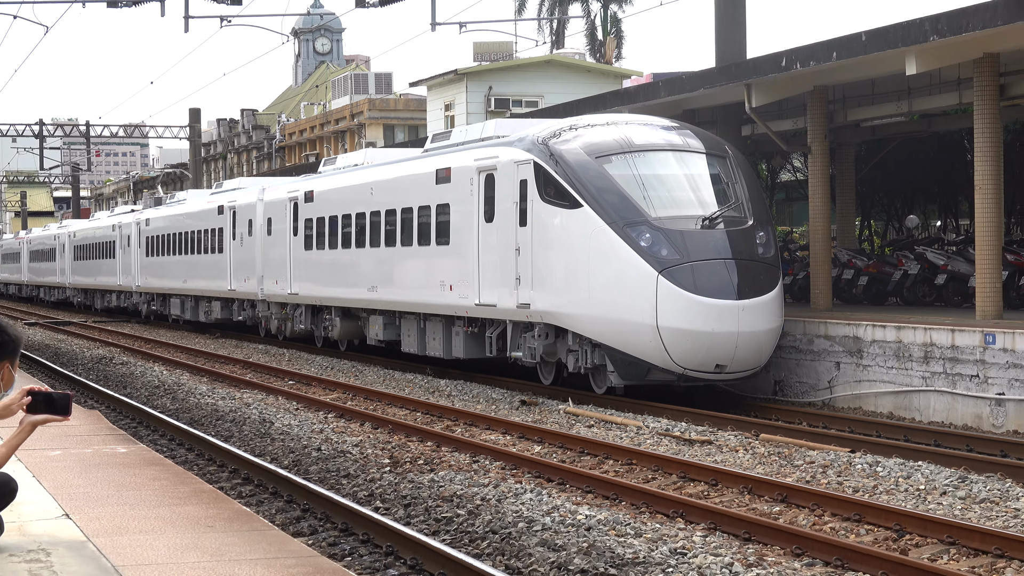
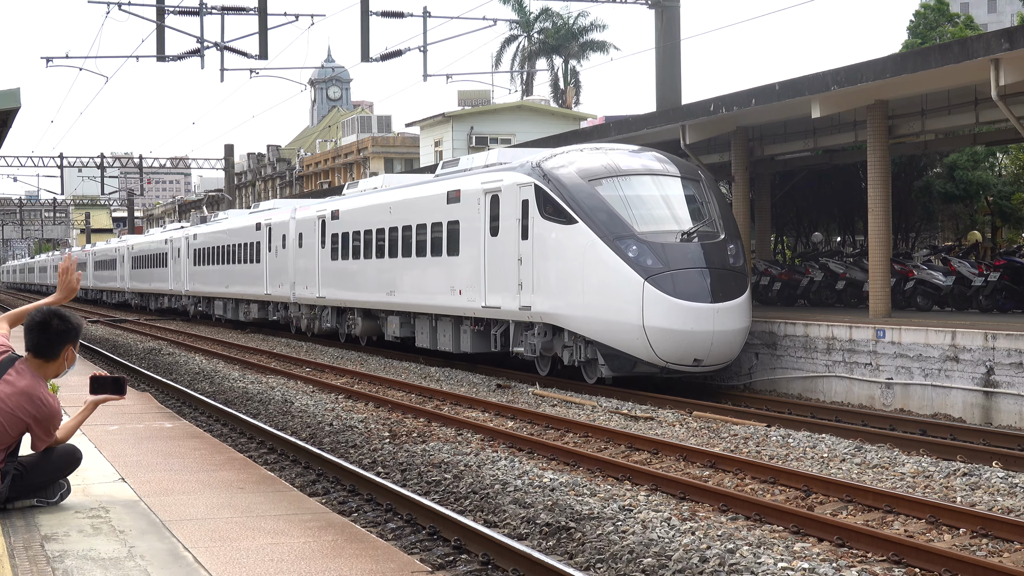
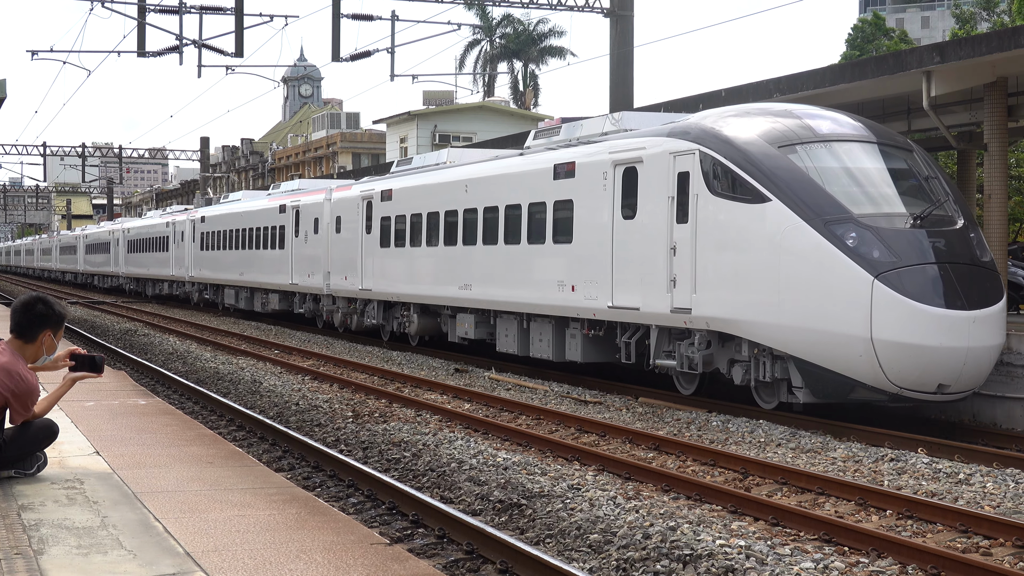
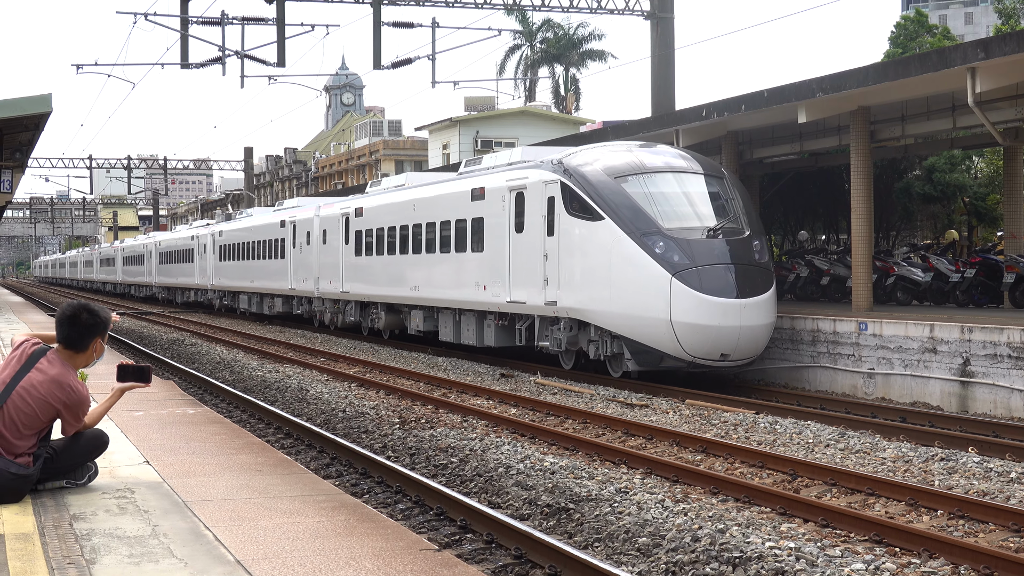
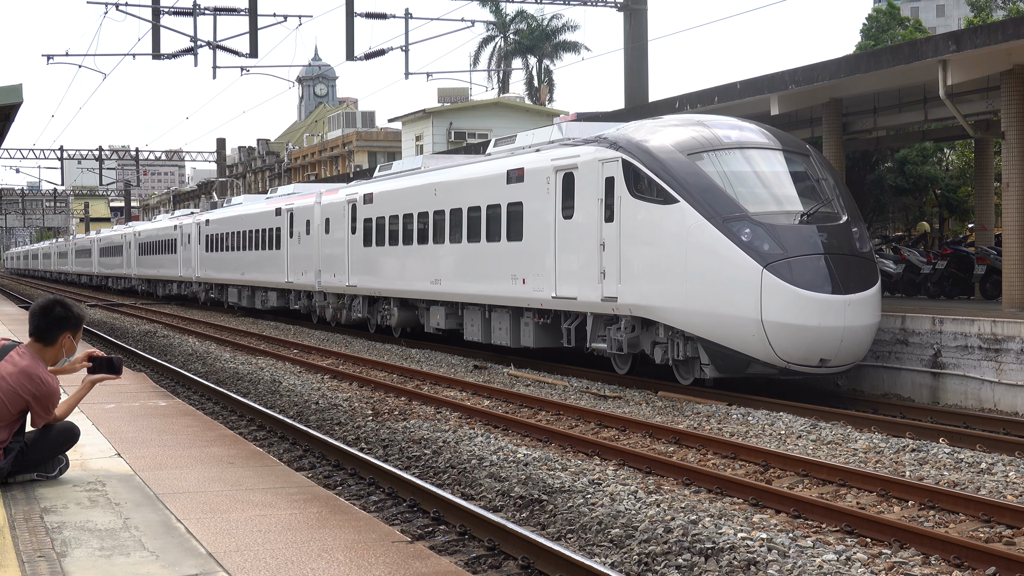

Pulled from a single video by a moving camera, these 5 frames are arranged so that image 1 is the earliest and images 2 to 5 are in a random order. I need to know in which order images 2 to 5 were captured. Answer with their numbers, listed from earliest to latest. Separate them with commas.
2, 4, 5, 3
